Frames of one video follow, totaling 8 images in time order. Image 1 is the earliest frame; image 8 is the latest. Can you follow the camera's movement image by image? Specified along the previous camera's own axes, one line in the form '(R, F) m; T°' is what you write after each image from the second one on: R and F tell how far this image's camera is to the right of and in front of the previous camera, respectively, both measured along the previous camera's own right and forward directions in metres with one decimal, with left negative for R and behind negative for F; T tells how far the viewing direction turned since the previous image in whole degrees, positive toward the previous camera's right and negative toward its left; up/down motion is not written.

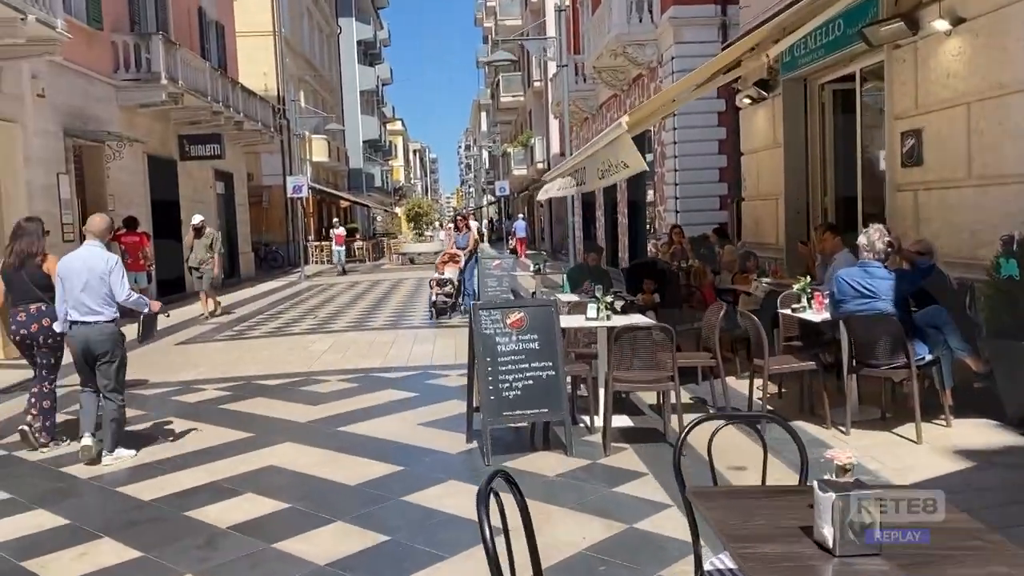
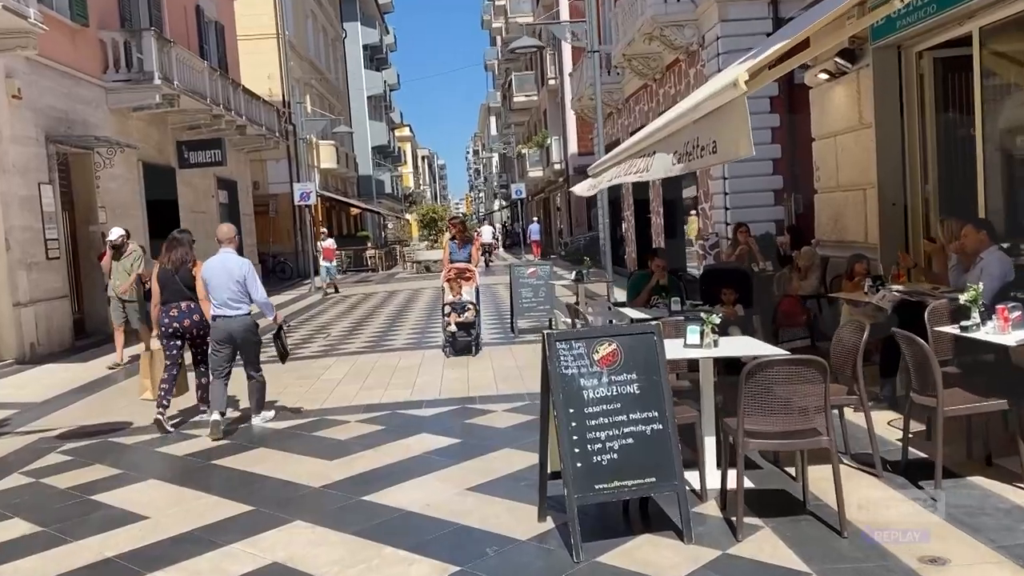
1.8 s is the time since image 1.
(-0.4, +1.5) m; -1°
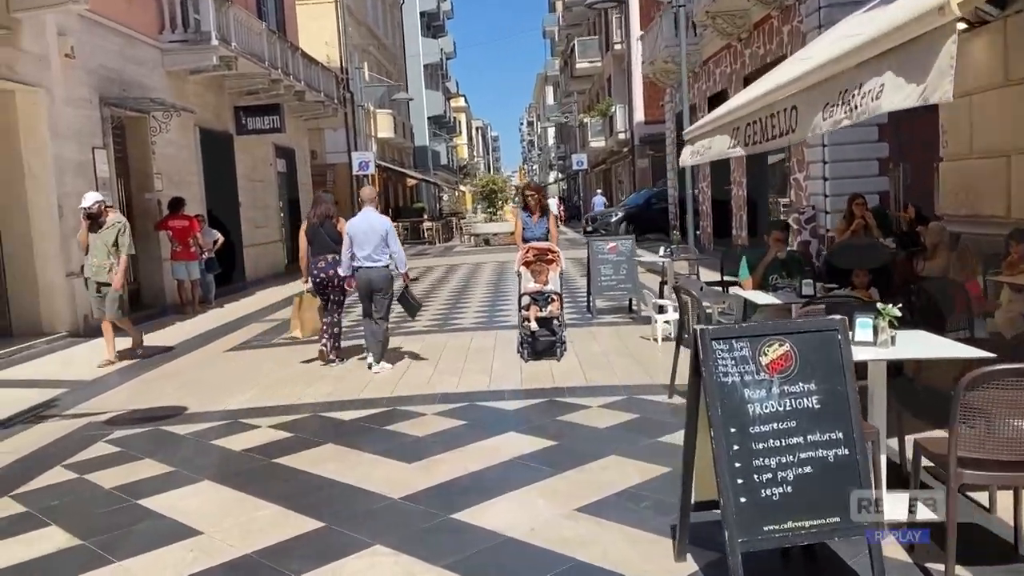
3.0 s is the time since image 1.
(-0.3, +0.8) m; -3°
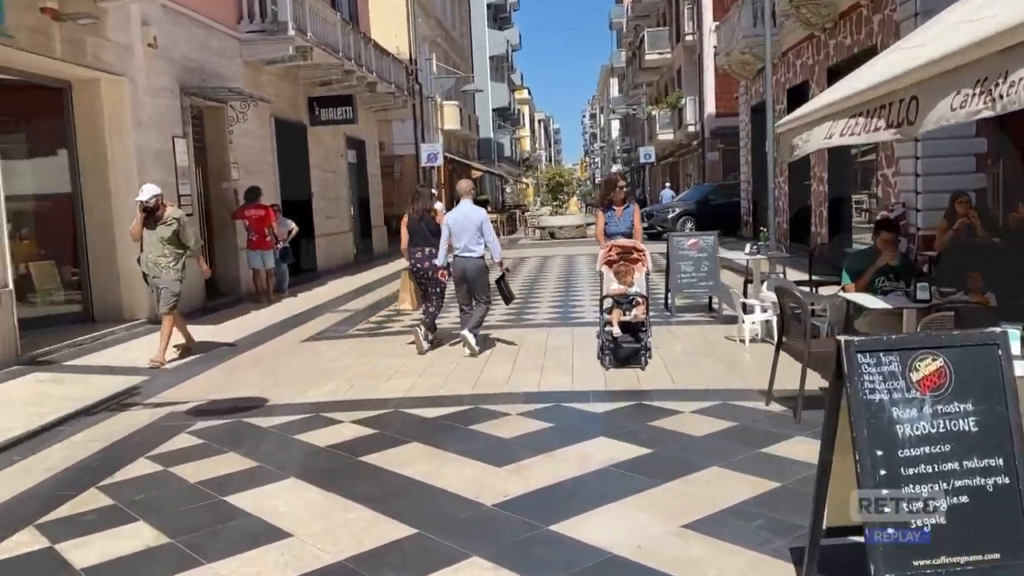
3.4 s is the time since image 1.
(-0.2, +0.2) m; -4°
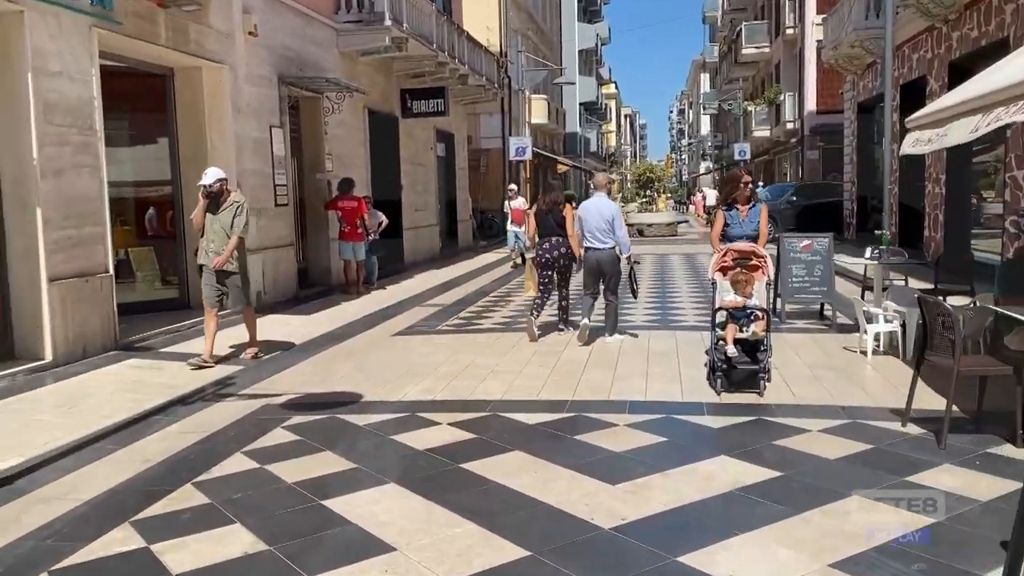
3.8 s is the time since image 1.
(-0.2, +0.3) m; -5°
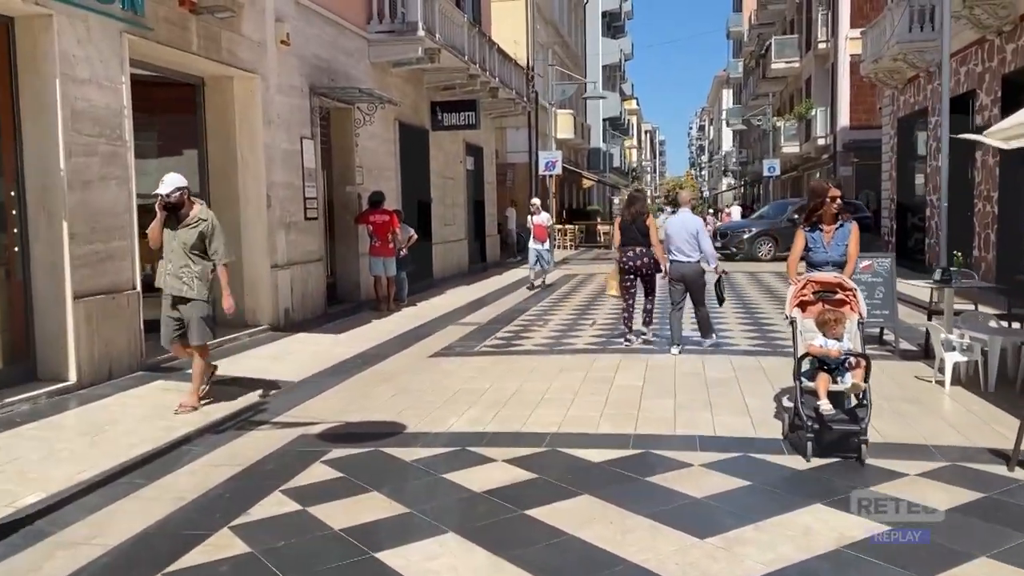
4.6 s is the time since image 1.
(-0.3, +0.5) m; -1°
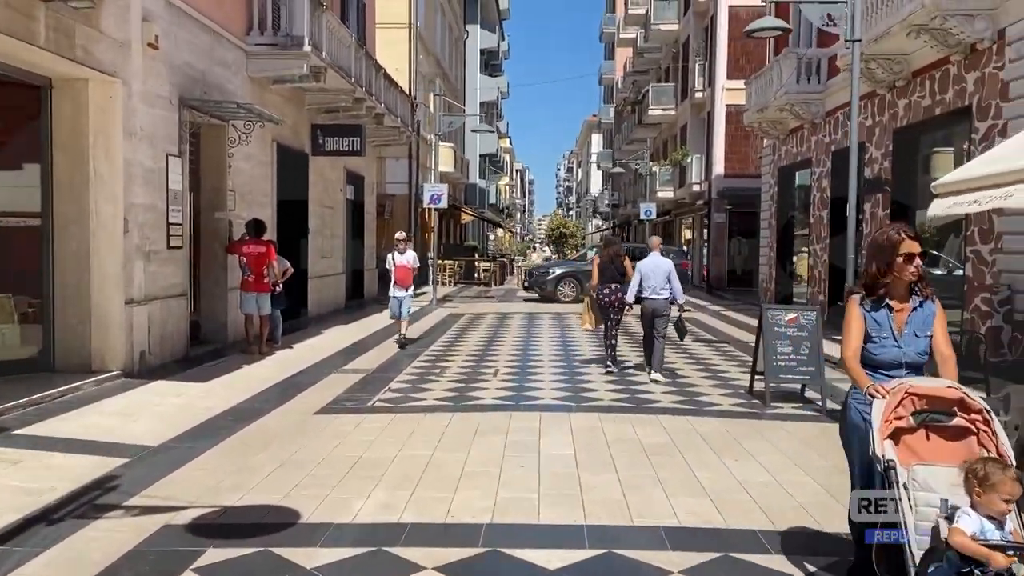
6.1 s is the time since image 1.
(-0.4, +1.0) m; +9°
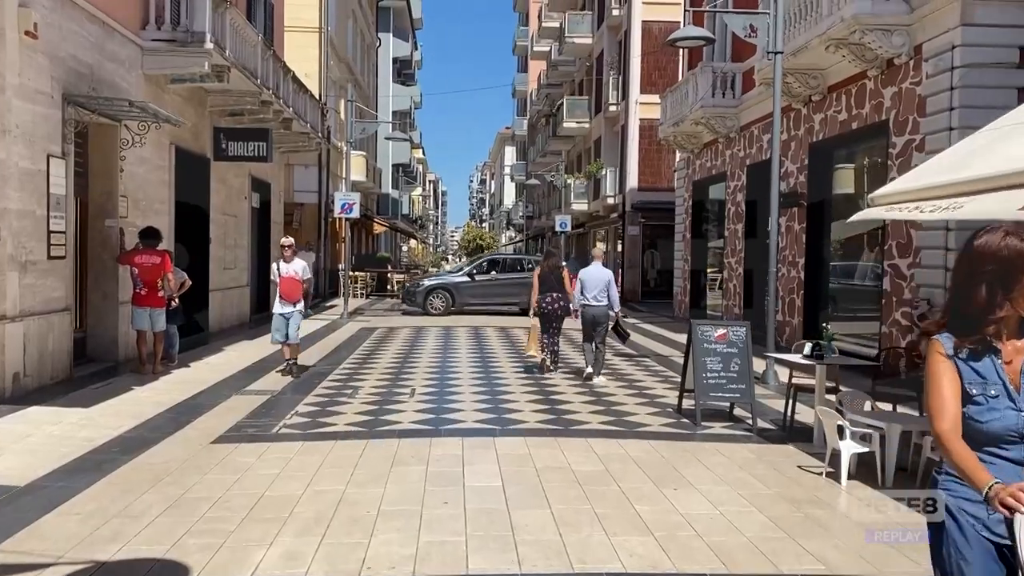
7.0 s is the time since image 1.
(-0.1, +0.5) m; +6°
